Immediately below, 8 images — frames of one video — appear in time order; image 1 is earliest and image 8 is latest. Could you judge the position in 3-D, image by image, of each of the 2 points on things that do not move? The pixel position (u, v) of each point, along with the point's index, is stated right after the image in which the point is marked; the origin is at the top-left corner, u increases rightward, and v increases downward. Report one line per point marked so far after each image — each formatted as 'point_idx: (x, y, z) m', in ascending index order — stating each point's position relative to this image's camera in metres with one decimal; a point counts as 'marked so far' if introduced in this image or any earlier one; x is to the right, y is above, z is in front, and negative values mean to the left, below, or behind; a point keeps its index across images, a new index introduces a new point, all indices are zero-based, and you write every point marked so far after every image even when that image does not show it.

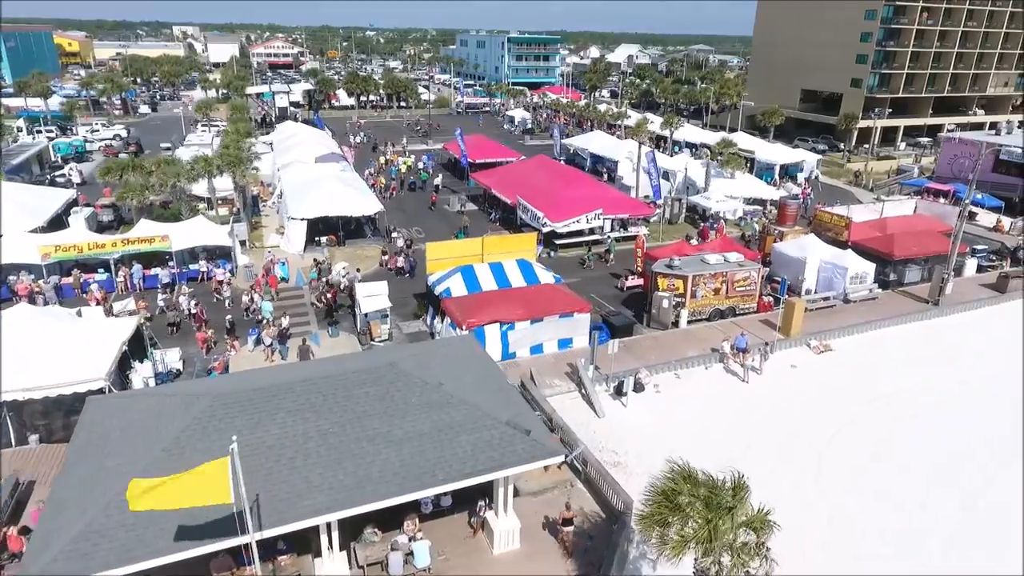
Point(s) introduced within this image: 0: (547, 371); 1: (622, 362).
0: (+1.0, -2.5, +19.1) m
1: (+3.4, -2.4, +19.4) m
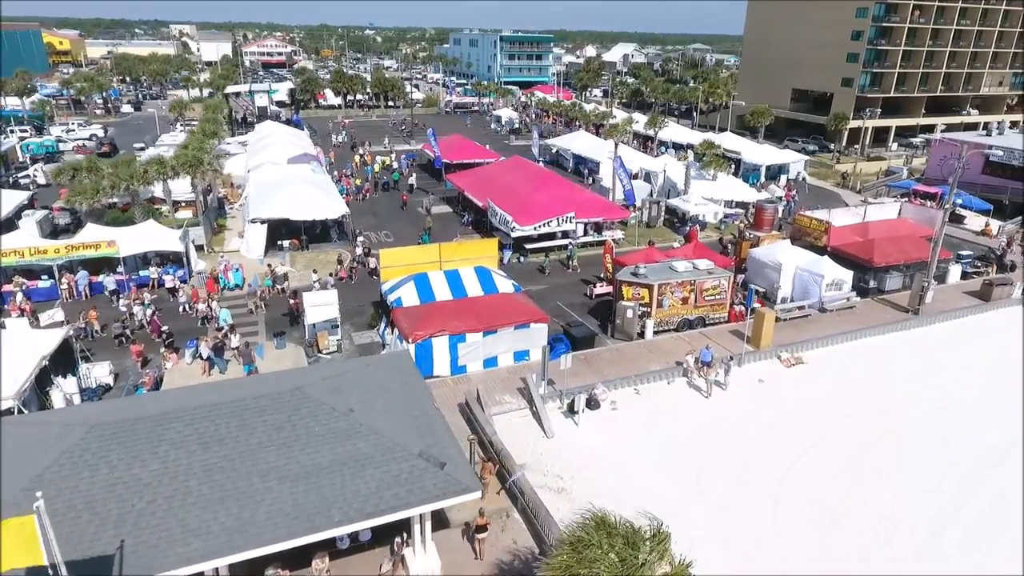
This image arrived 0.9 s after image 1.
0: (-0.4, -2.9, +18.1) m
1: (+1.9, -2.7, +18.4) m
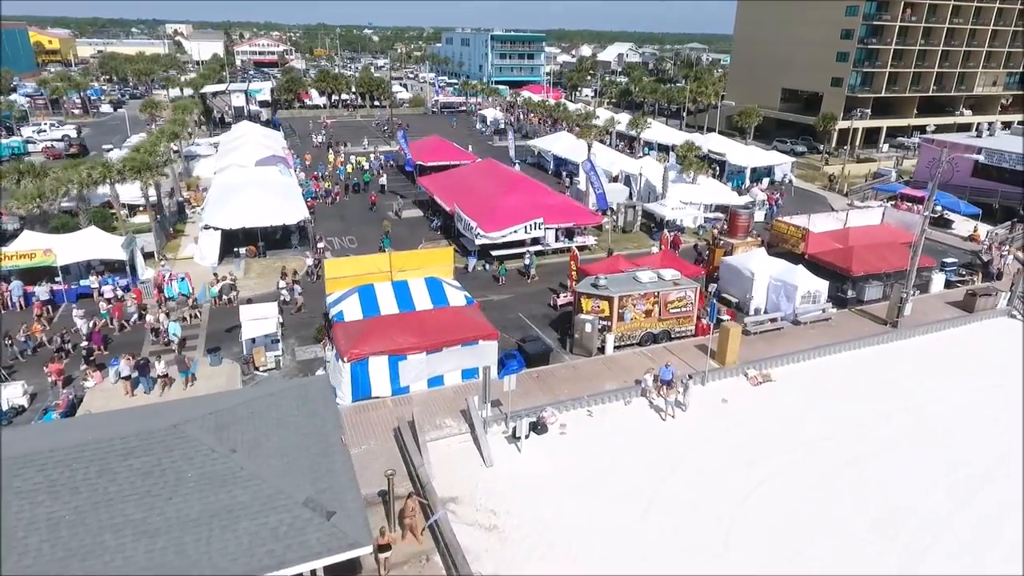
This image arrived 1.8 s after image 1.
0: (-2.0, -3.2, +16.9) m
1: (+0.4, -3.1, +17.2) m
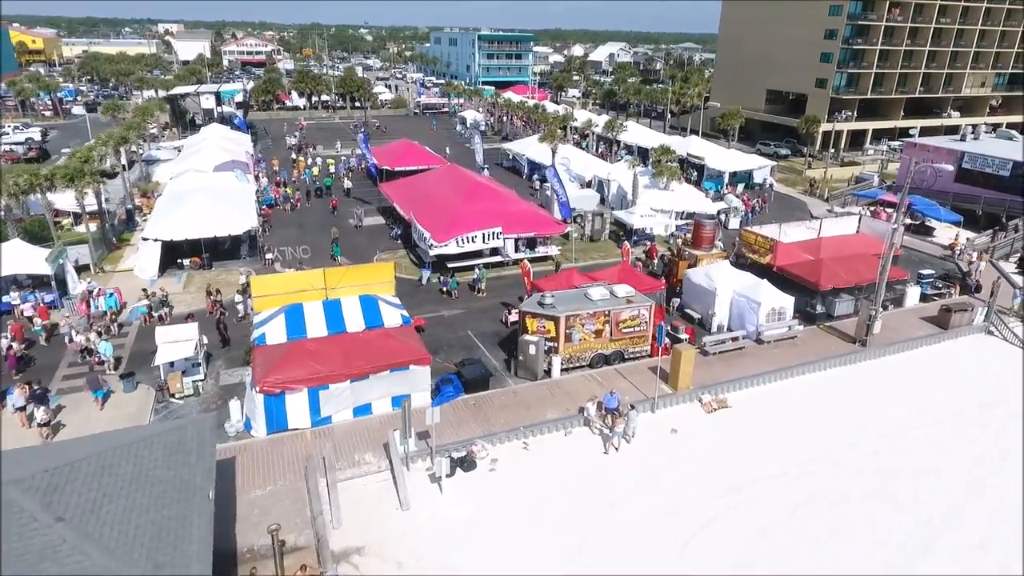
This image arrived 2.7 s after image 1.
0: (-3.7, -3.8, +15.5) m
1: (-1.4, -3.6, +15.9) m
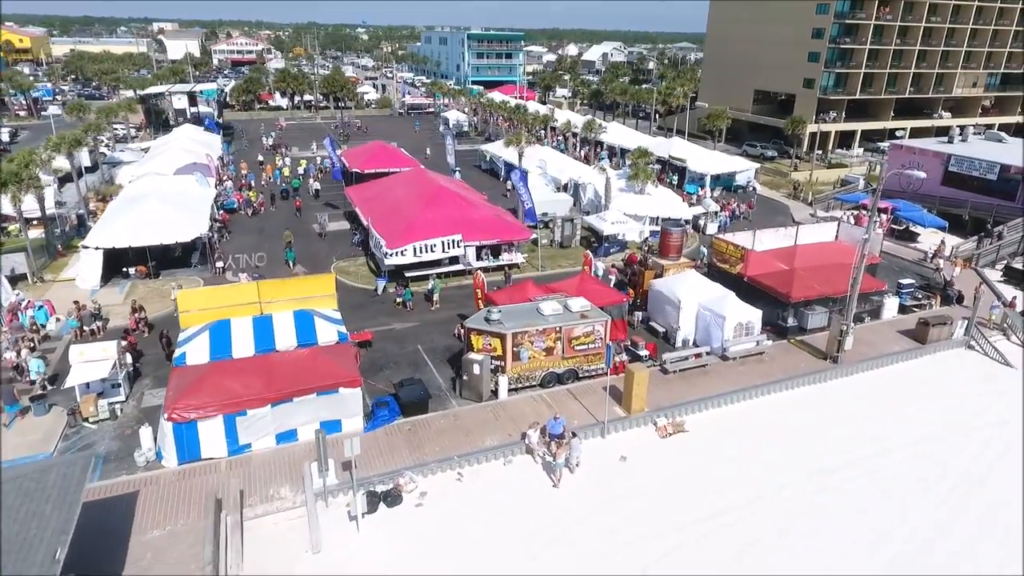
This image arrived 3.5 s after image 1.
0: (-5.3, -4.2, +14.3) m
1: (-2.9, -4.0, +14.6) m
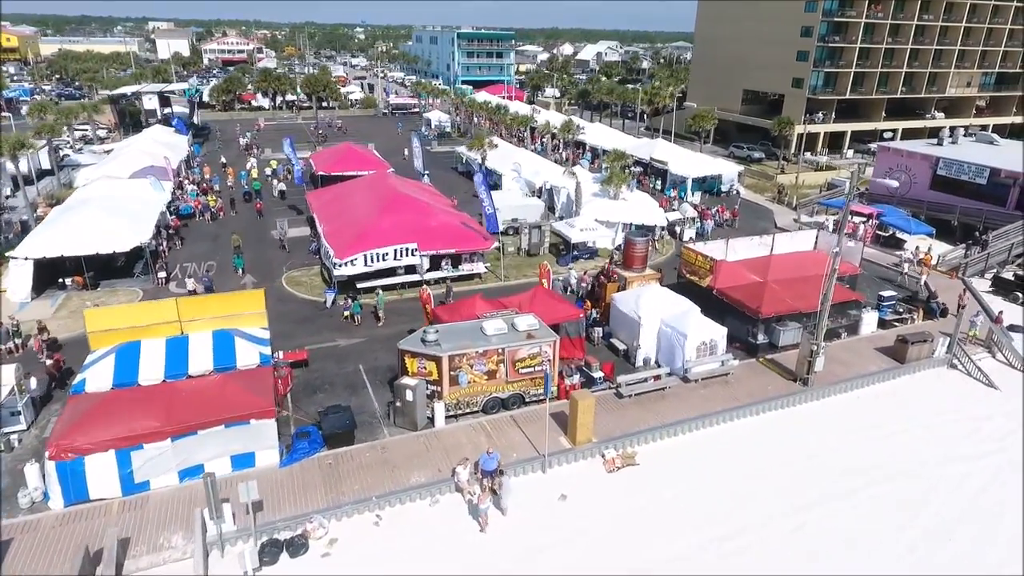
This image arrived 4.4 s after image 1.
0: (-6.9, -4.7, +12.9) m
1: (-4.5, -4.5, +13.2) m
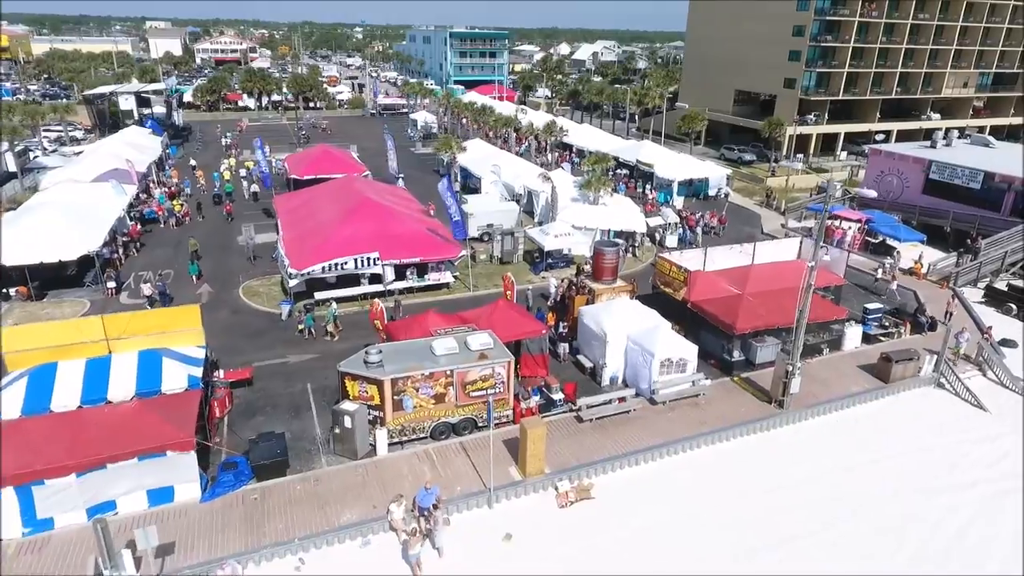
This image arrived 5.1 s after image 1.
0: (-8.1, -5.1, +11.7) m
1: (-5.7, -4.9, +12.0) m
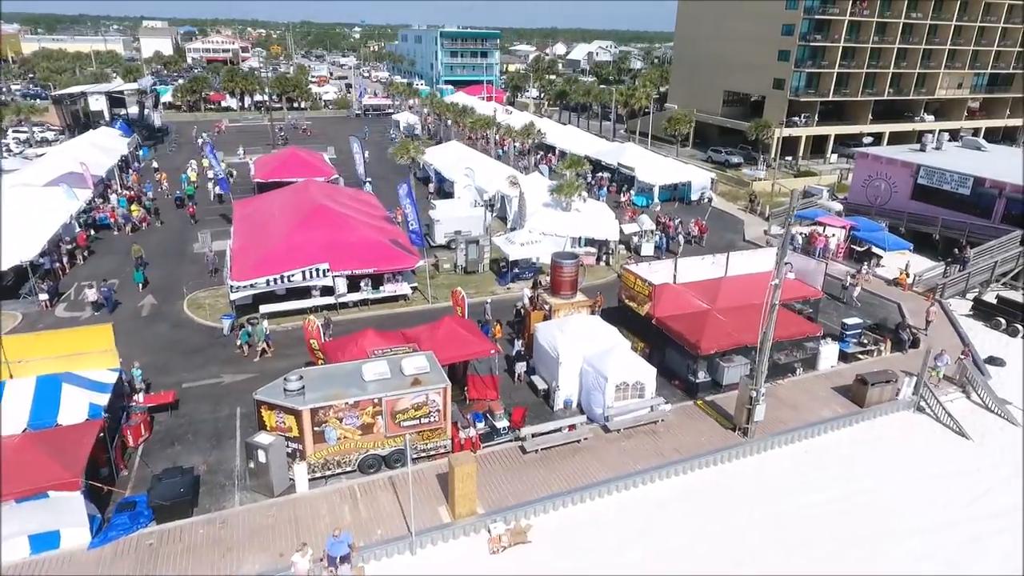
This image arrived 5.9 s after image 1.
0: (-9.6, -5.5, +10.4) m
1: (-7.2, -5.4, +10.7) m
